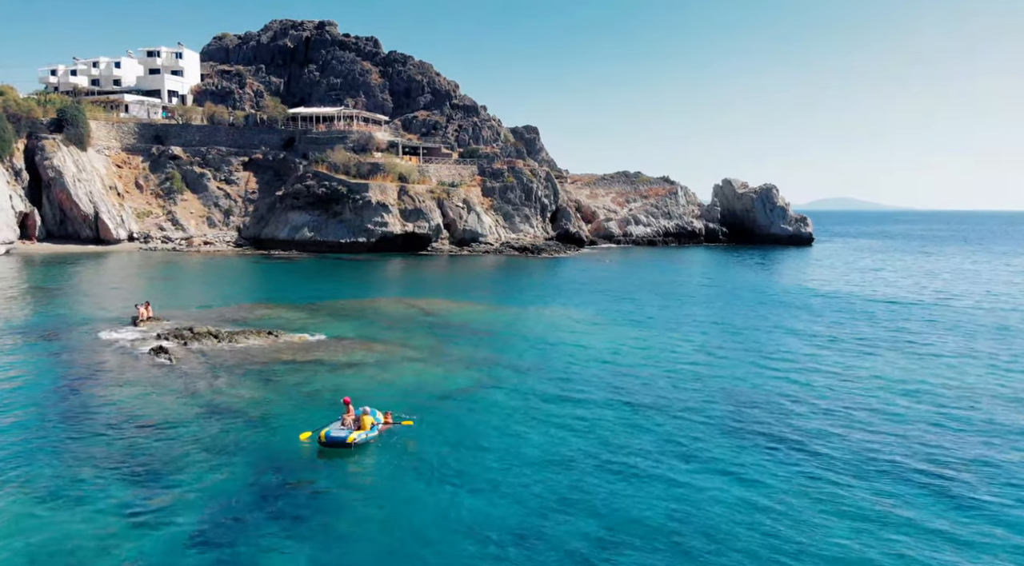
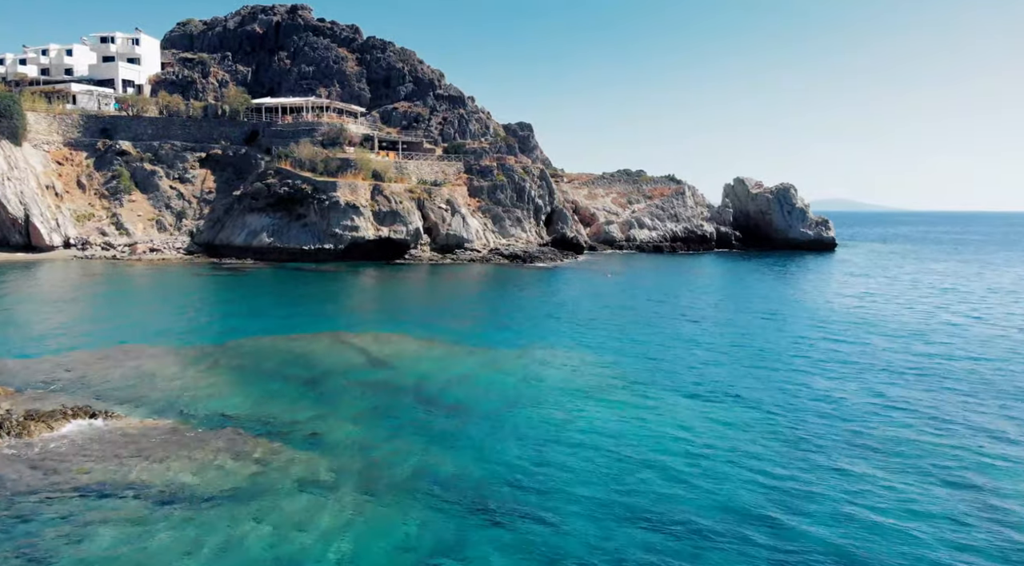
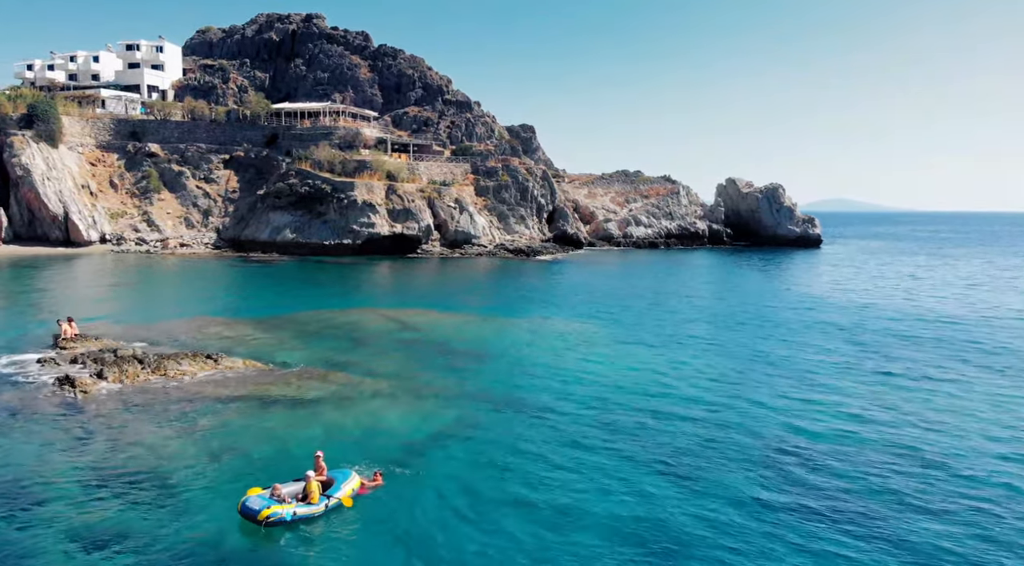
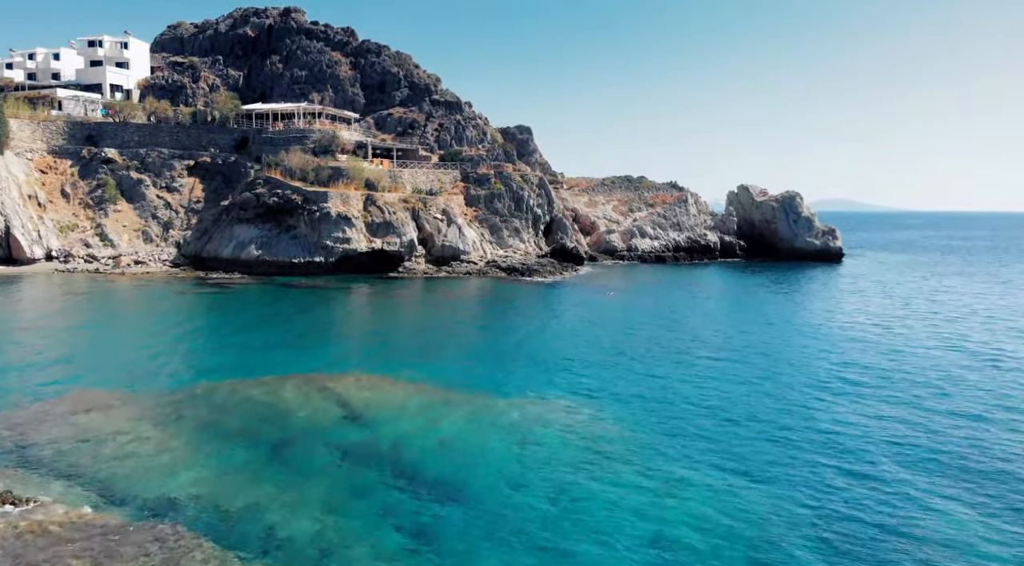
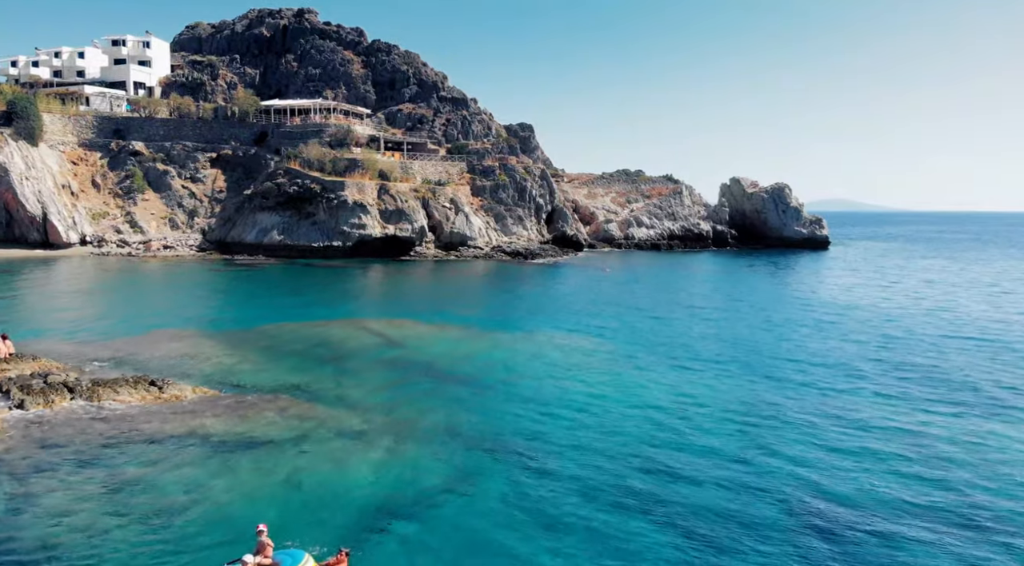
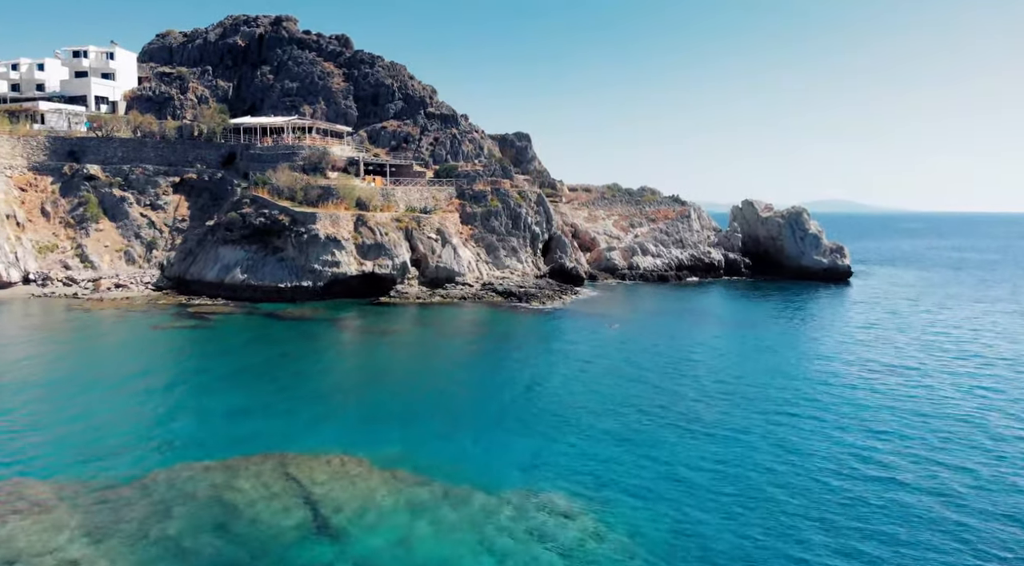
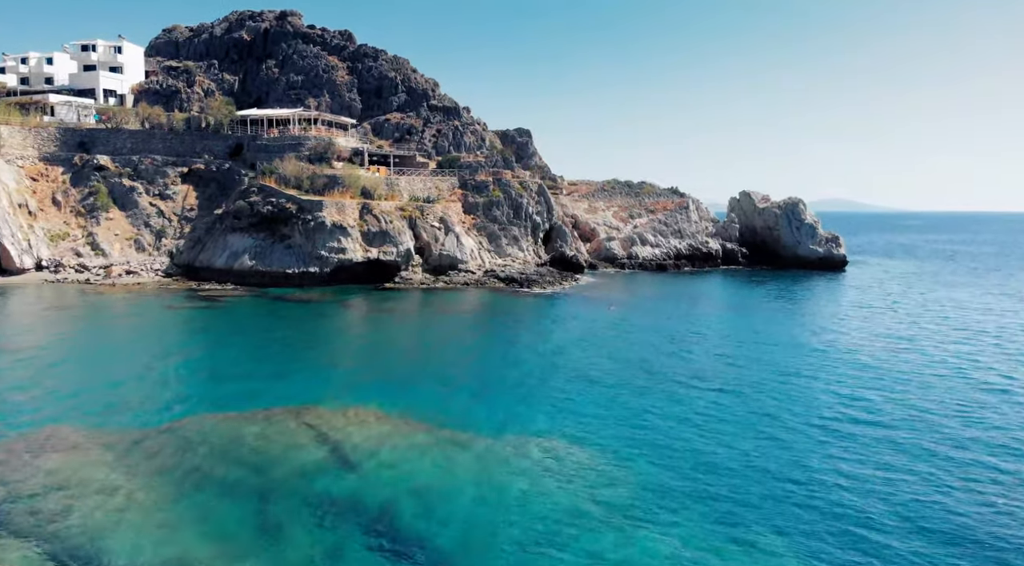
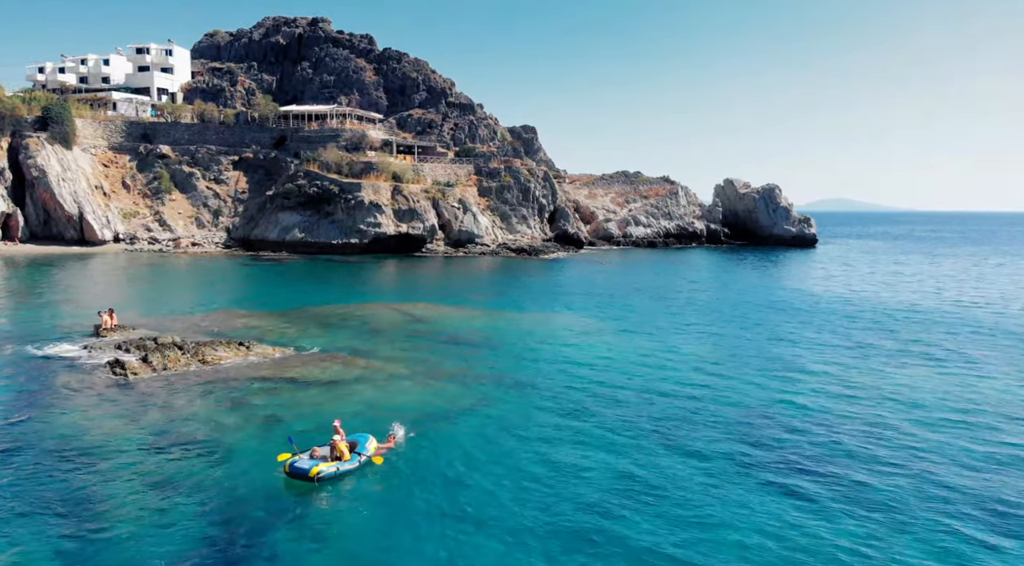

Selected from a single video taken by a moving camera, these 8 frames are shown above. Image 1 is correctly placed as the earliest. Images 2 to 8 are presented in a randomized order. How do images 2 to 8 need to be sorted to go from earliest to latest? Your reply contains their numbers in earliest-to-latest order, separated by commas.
8, 3, 5, 2, 4, 7, 6
